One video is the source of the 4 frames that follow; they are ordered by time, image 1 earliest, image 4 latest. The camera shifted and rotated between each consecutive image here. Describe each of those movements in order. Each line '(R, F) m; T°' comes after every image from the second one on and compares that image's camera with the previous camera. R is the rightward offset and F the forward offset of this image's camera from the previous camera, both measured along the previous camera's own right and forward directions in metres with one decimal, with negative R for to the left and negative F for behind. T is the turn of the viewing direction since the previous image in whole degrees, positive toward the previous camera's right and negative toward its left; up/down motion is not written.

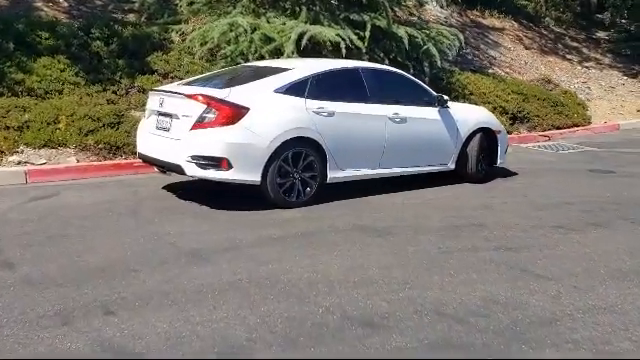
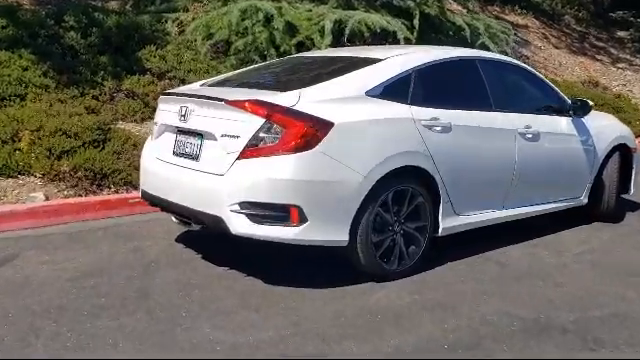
(-1.2, +3.1) m; +2°
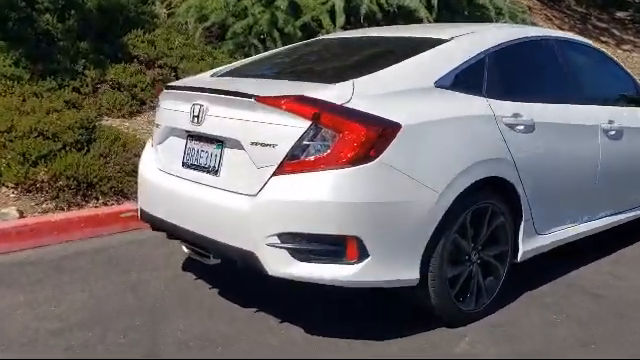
(-0.5, +1.2) m; +2°
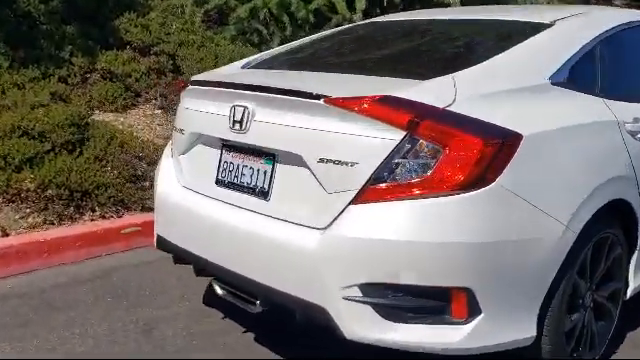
(-0.5, +0.9) m; +2°
